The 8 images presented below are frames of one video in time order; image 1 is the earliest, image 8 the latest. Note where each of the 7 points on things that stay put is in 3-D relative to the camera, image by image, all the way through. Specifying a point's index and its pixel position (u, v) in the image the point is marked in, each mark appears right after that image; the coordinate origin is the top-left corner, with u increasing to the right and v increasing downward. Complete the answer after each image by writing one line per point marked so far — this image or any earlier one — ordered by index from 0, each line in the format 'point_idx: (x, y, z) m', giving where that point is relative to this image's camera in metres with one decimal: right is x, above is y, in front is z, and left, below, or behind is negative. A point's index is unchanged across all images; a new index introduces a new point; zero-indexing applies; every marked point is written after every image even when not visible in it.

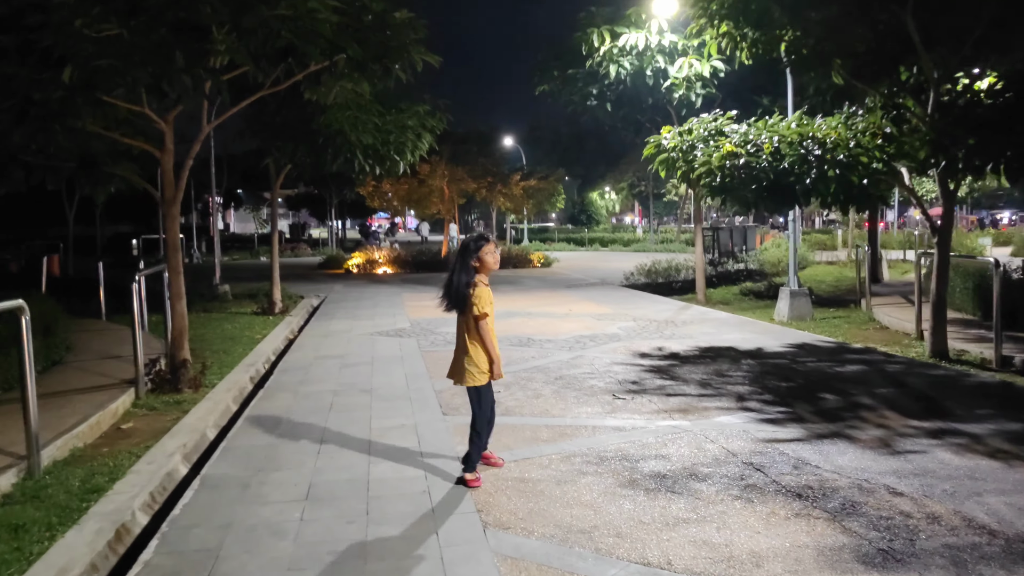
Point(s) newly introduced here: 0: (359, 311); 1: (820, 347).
0: (-3.1, -0.5, +17.4) m
1: (+4.0, -0.8, +11.3) m
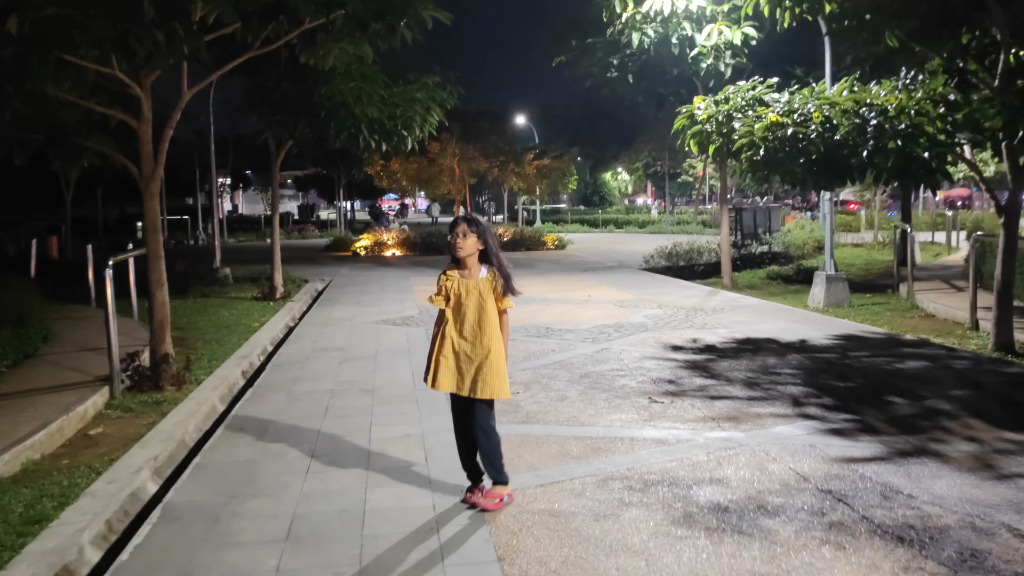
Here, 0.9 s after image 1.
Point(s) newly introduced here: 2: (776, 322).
0: (-2.8, -0.2, +16.4) m
1: (+4.2, -0.6, +10.2) m
2: (+3.5, -0.5, +11.6) m
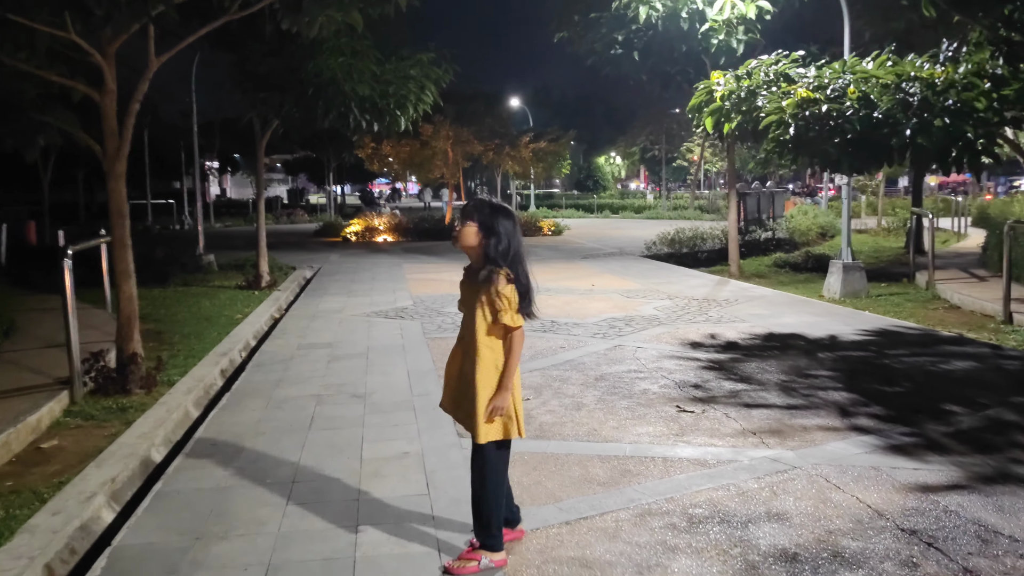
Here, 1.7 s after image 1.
0: (-2.8, +0.1, +15.6) m
1: (+4.3, -0.5, +9.4) m
2: (+3.6, -0.3, +10.9) m
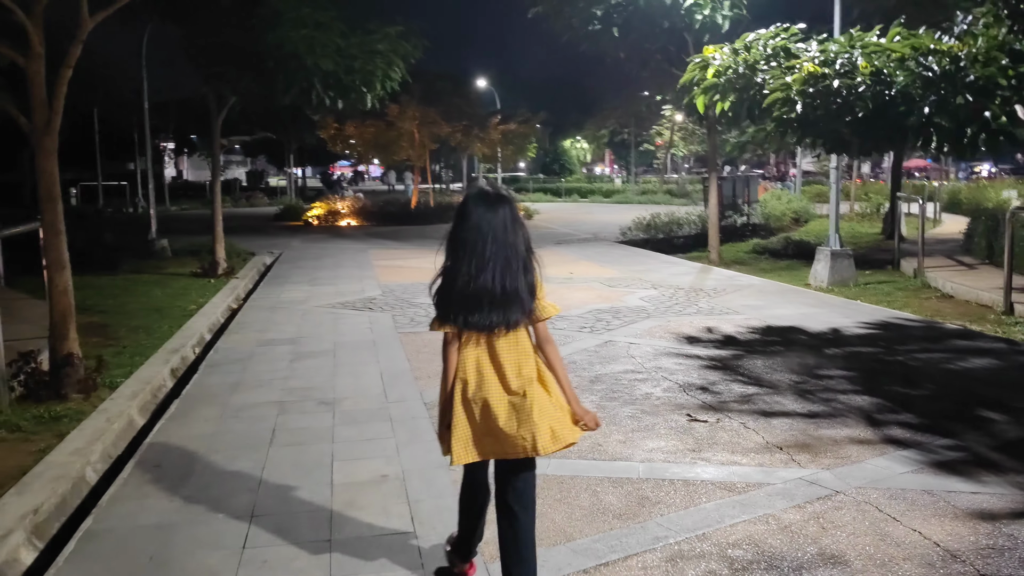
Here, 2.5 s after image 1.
0: (-3.3, +0.3, +14.7) m
1: (+4.1, -0.4, +8.9) m
2: (+3.3, -0.2, +10.3) m
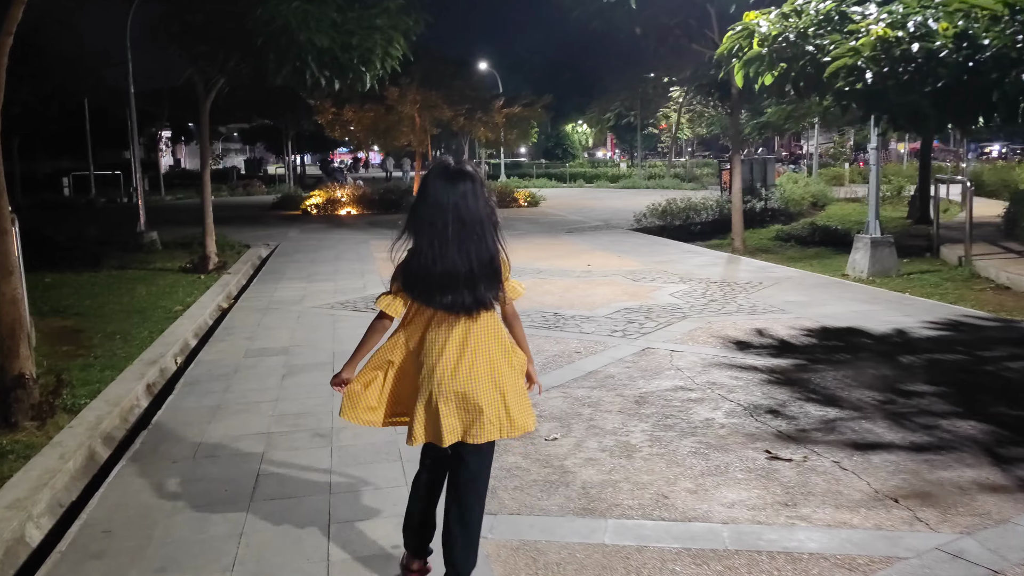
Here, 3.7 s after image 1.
0: (-3.1, +0.3, +13.6) m
1: (+4.3, -0.4, +7.8) m
2: (+3.5, -0.2, +9.2) m
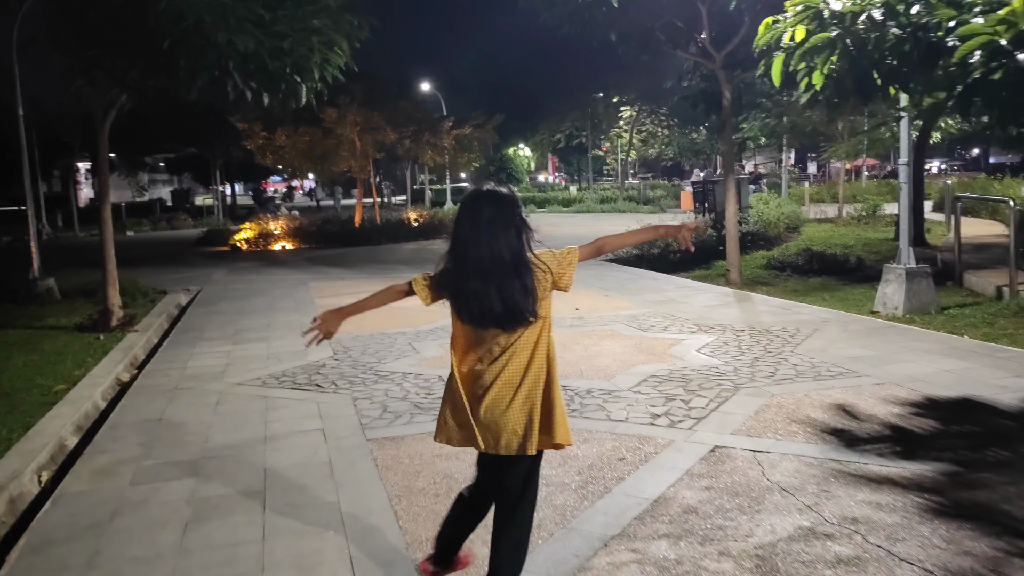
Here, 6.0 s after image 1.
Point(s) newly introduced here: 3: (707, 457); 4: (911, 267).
0: (-3.5, -0.4, +11.3) m
1: (+4.3, -0.7, +5.9) m
2: (+3.4, -0.6, +7.3) m
3: (+1.1, -0.9, +4.9) m
4: (+4.9, +0.3, +10.7) m
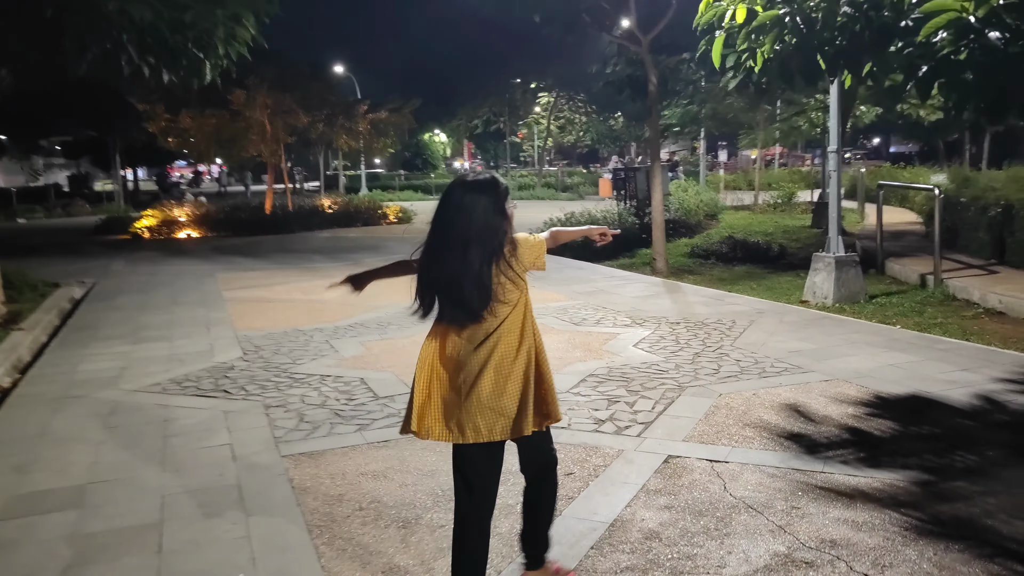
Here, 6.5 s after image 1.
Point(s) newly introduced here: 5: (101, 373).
0: (-4.4, -0.3, +10.3) m
1: (+3.8, -0.7, +5.8) m
2: (+2.9, -0.5, +7.1) m
3: (+0.8, -0.9, +4.5) m
4: (+4.0, +0.4, +10.6) m
5: (-3.5, -0.7, +7.4) m
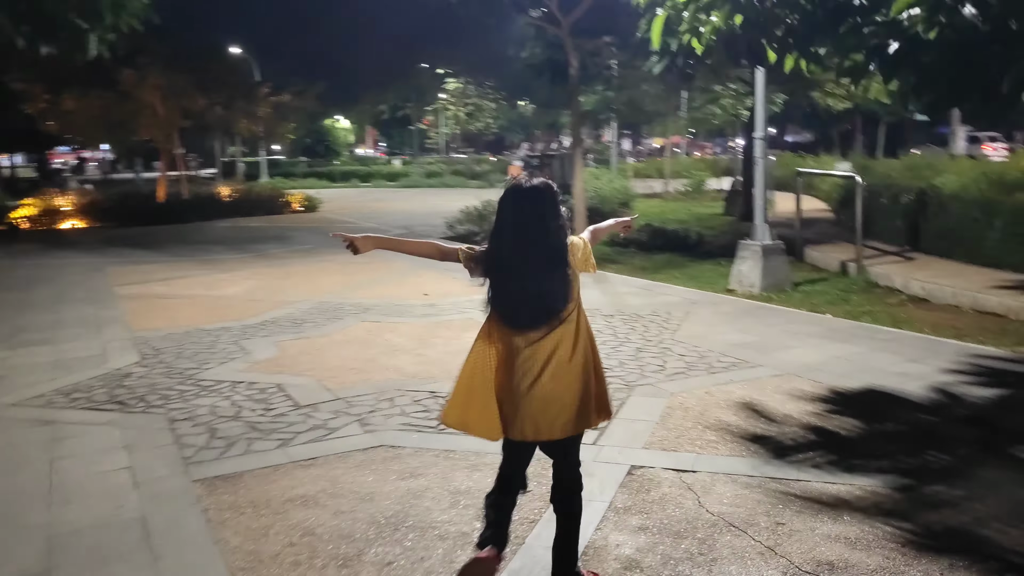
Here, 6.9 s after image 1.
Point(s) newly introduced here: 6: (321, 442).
0: (-5.2, -0.3, +9.3) m
1: (+3.4, -0.6, +5.7) m
2: (+2.3, -0.4, +6.8) m
3: (+0.5, -0.9, +4.1) m
4: (+3.1, +0.5, +10.5) m
5: (-4.0, -0.7, +6.5) m
6: (-1.1, -0.9, +4.9) m
